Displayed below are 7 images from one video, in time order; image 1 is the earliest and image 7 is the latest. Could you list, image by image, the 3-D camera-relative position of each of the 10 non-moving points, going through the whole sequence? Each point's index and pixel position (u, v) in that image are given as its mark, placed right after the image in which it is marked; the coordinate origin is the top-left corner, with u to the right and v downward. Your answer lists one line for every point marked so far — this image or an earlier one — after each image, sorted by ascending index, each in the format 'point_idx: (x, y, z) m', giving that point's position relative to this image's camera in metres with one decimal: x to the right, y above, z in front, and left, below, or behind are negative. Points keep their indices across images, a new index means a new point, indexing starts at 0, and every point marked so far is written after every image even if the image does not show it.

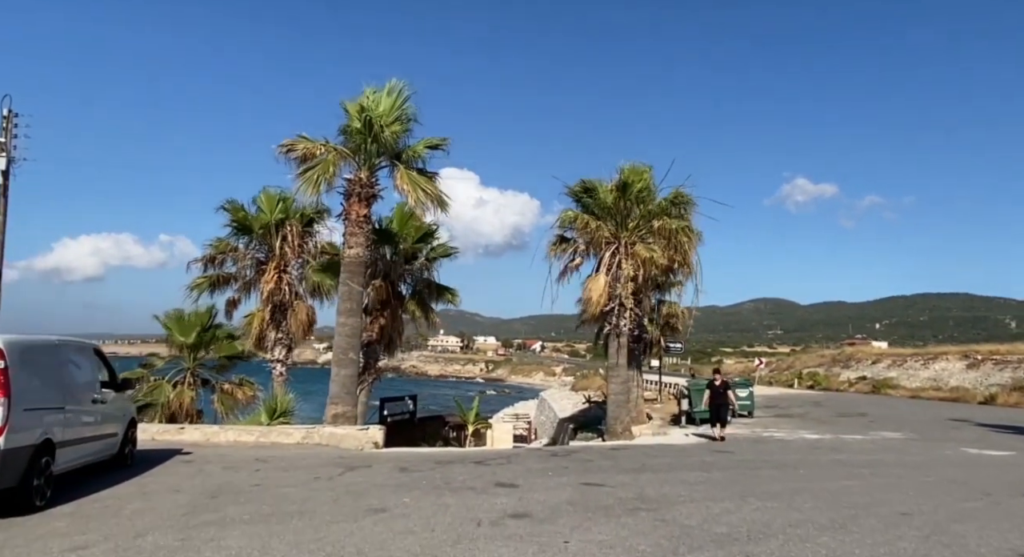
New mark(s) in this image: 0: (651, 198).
0: (+3.2, +1.9, +17.9) m
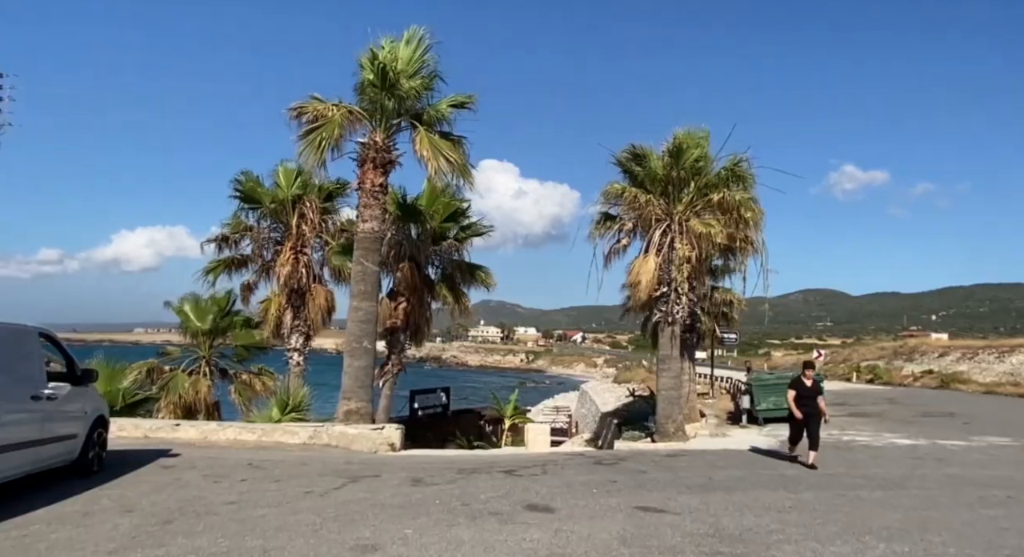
0: (+4.0, +2.3, +15.9) m
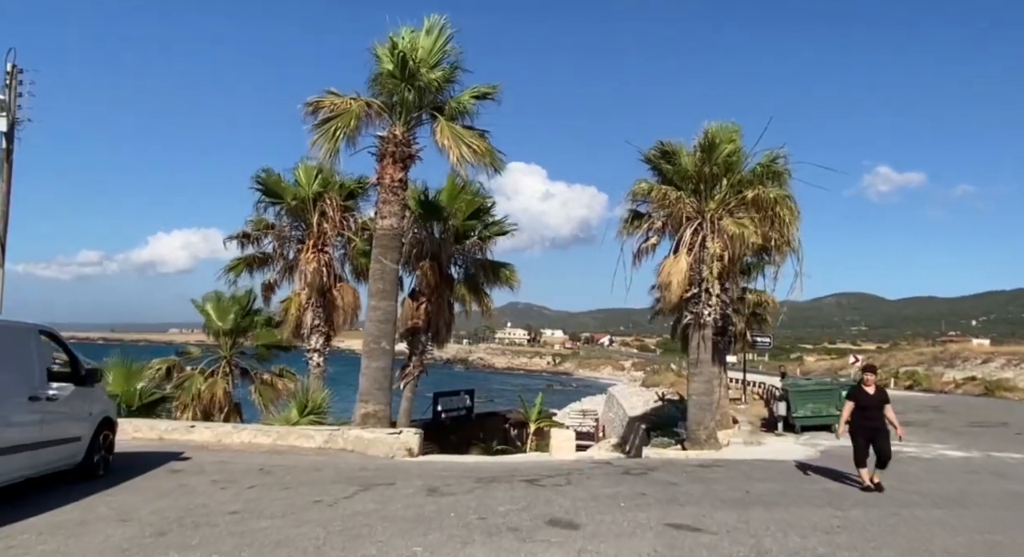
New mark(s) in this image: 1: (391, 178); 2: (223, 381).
0: (+4.5, +2.2, +15.3) m
1: (-1.8, +1.5, +11.2) m
2: (-5.9, -2.1, +15.9) m
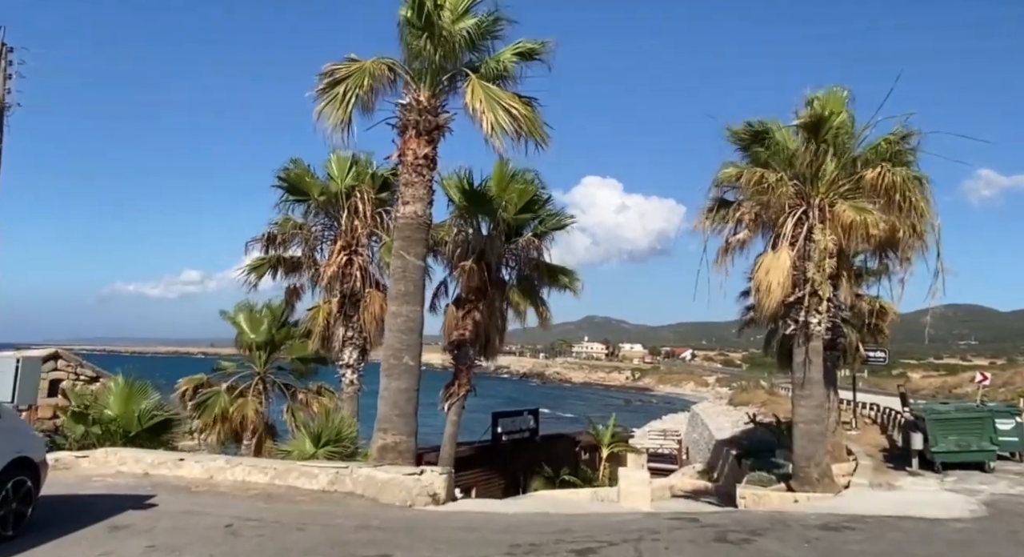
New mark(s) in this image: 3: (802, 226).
0: (+5.5, +2.2, +12.4) m
1: (-1.1, +1.5, +9.0) m
2: (-4.7, -2.2, +14.1) m
3: (+4.6, +0.8, +12.1) m
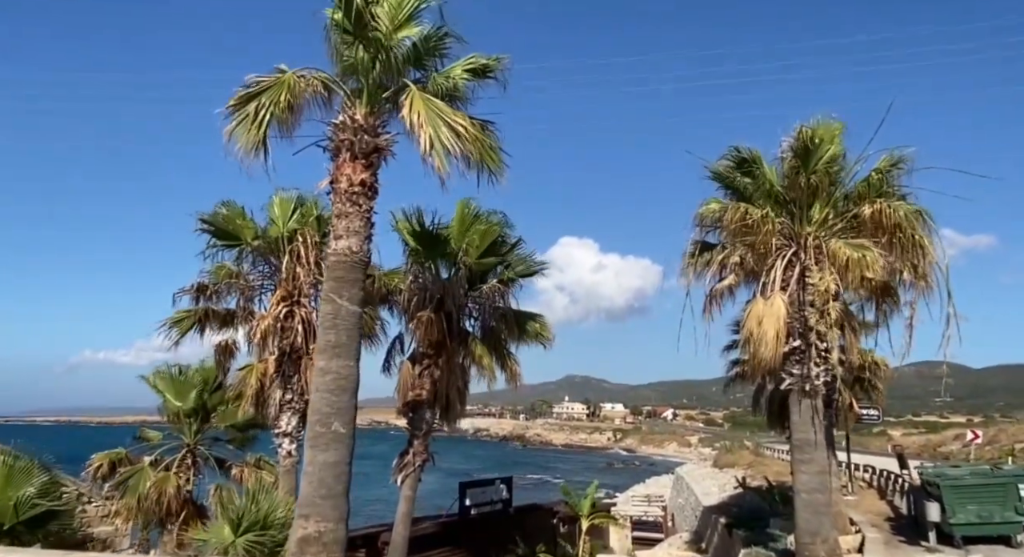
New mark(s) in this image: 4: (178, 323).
0: (+4.9, +1.5, +11.3) m
1: (-1.6, +1.0, +7.7) m
2: (-5.3, -3.1, +12.3) m
3: (+4.0, +0.2, +10.9) m
4: (-5.4, -0.8, +12.6) m
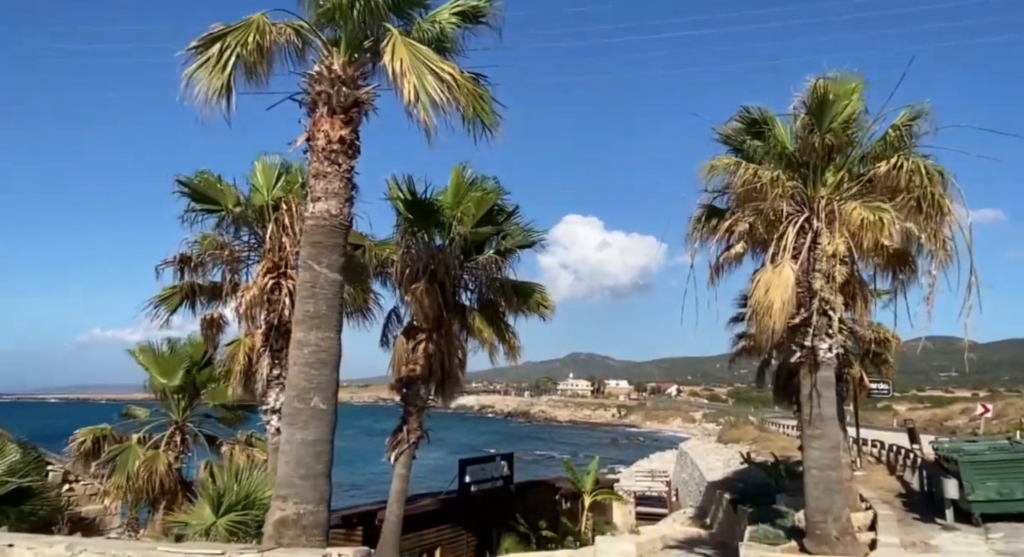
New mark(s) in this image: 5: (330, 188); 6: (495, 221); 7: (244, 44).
0: (+4.9, +2.0, +10.7) m
1: (-1.7, +1.3, +7.1) m
2: (-5.3, -2.7, +11.9) m
3: (+3.9, +0.6, +10.3) m
4: (-5.4, -0.3, +12.1) m
5: (-1.7, +0.8, +7.1) m
6: (-0.2, +0.9, +11.7) m
7: (-2.3, +2.0, +6.7) m
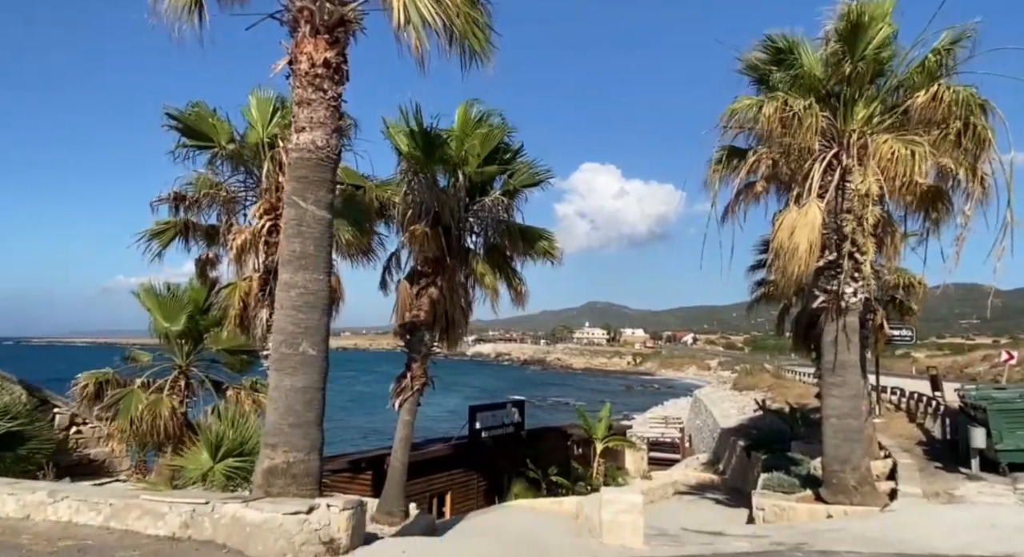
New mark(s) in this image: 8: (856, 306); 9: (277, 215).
0: (+5.0, +2.8, +9.9) m
1: (-1.7, +1.8, +6.5) m
2: (-5.2, -1.9, +11.6) m
3: (+4.0, +1.4, +9.7) m
4: (-5.3, +0.5, +11.7) m
5: (-1.7, +1.4, +6.6) m
6: (-0.1, +1.7, +11.2) m
7: (-2.3, +2.5, +6.2) m
8: (+4.3, -0.3, +9.7) m
9: (-3.3, +0.9, +10.8) m
